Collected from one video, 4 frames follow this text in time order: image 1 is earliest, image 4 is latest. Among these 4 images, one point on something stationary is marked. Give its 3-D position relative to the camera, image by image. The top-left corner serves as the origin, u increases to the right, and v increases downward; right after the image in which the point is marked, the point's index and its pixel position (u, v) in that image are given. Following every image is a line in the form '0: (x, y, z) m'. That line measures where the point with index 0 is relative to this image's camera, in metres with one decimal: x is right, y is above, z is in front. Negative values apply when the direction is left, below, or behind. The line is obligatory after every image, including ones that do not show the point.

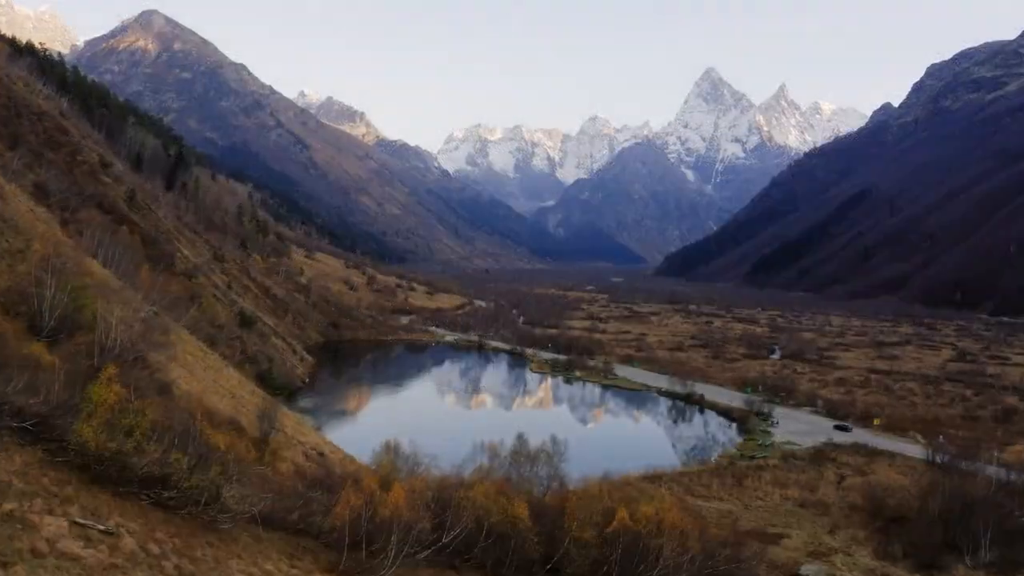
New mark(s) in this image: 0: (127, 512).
0: (-8.2, -4.8, +15.5) m
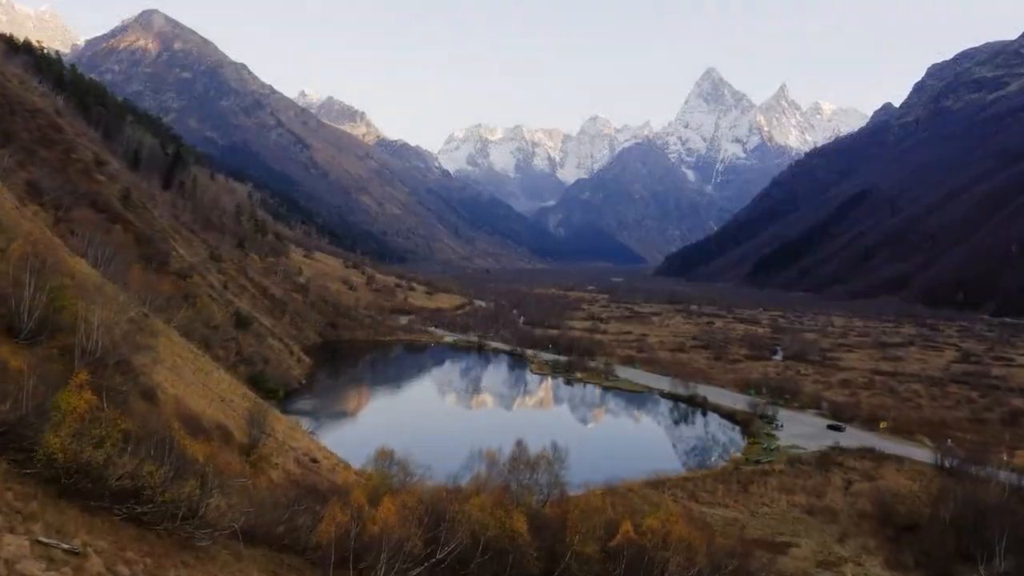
0: (-8.3, -4.8, +14.5) m
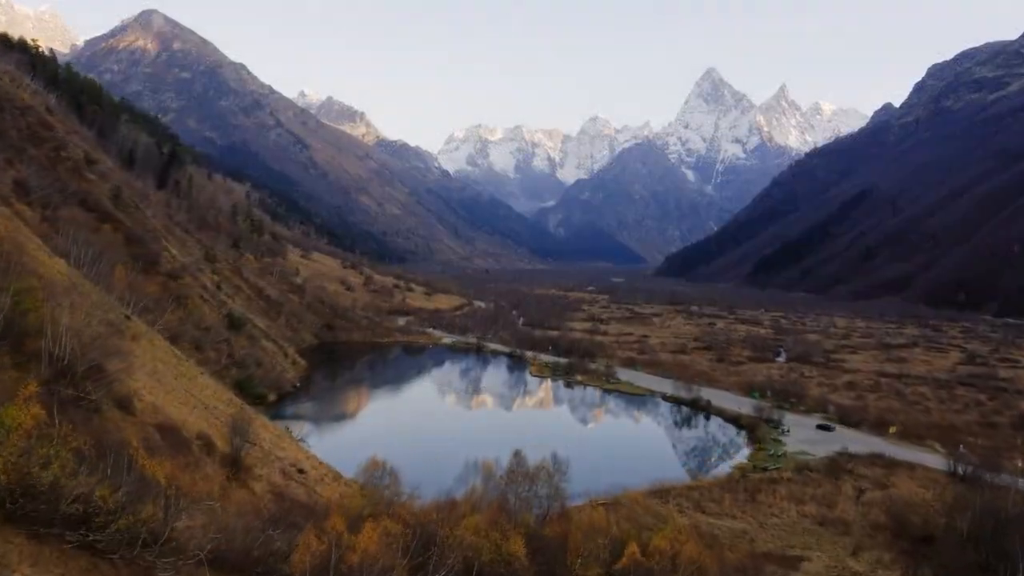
0: (-8.4, -4.8, +13.1) m
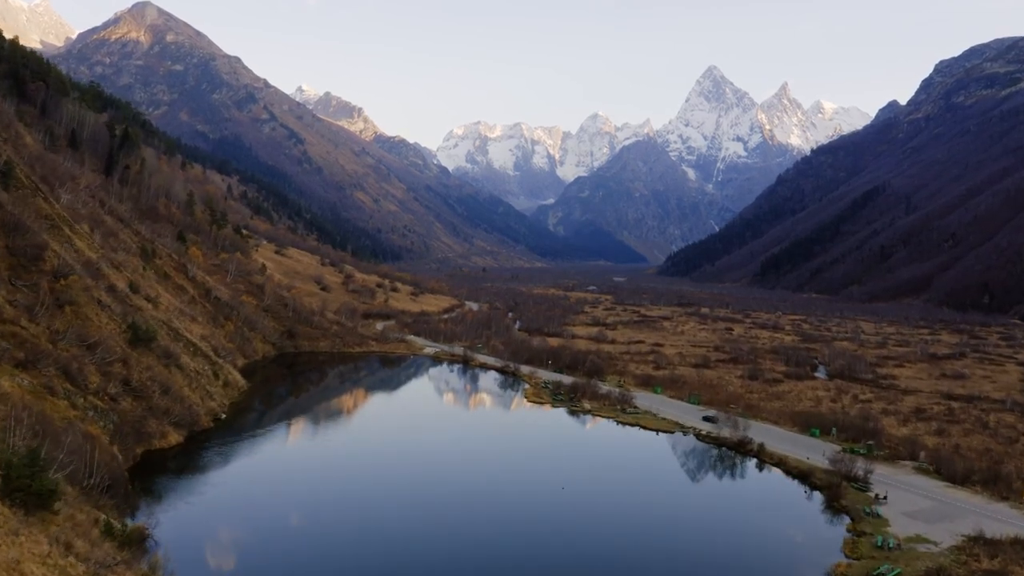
0: (-9.0, -5.2, -1.5) m
